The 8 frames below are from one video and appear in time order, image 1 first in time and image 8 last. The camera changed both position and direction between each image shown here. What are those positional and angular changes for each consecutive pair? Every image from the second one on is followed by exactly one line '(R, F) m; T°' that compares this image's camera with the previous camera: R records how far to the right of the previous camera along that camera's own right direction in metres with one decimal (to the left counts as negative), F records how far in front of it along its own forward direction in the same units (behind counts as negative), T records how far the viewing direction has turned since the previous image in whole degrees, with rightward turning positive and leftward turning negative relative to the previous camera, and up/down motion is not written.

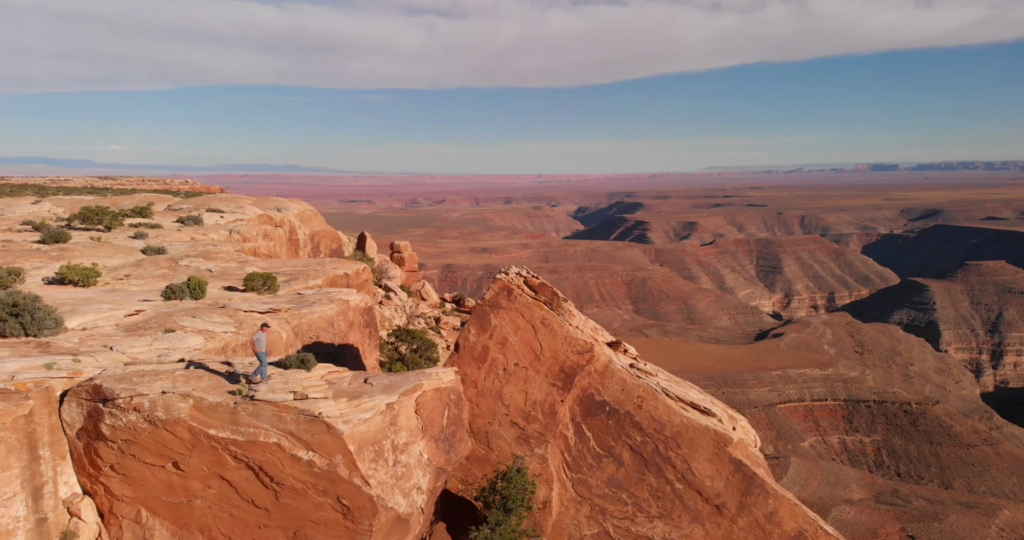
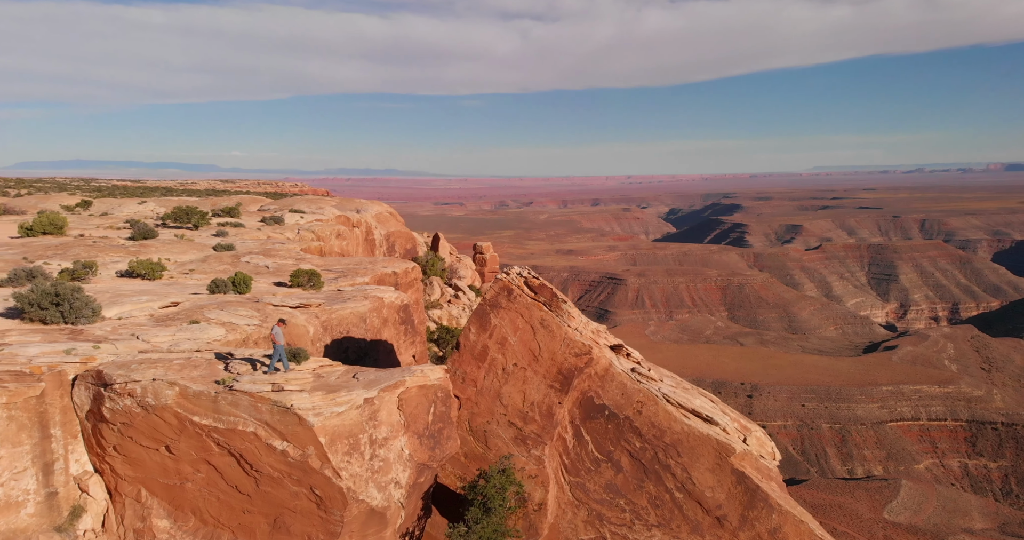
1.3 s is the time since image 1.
(+1.3, +0.2) m; -7°
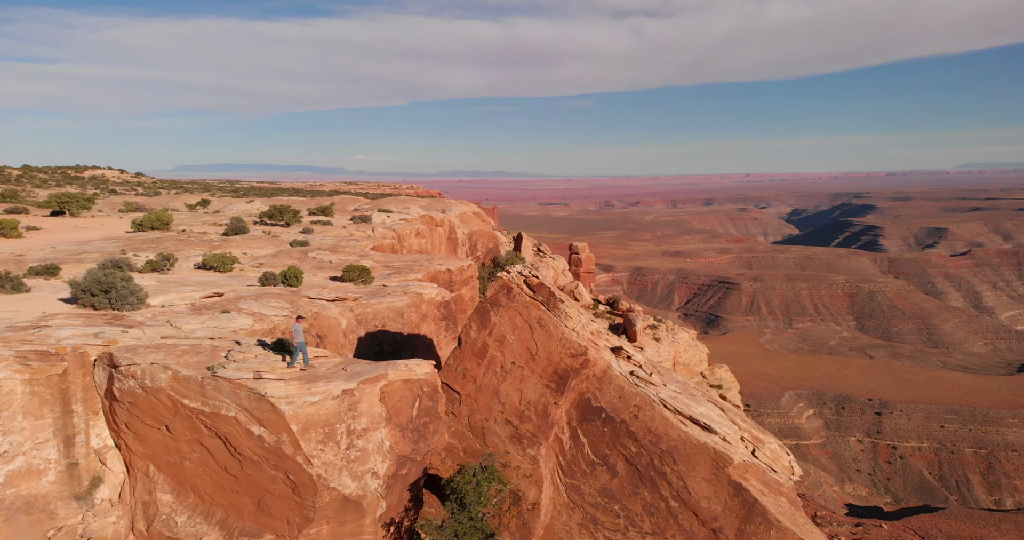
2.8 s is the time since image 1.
(+1.6, +0.2) m; -8°
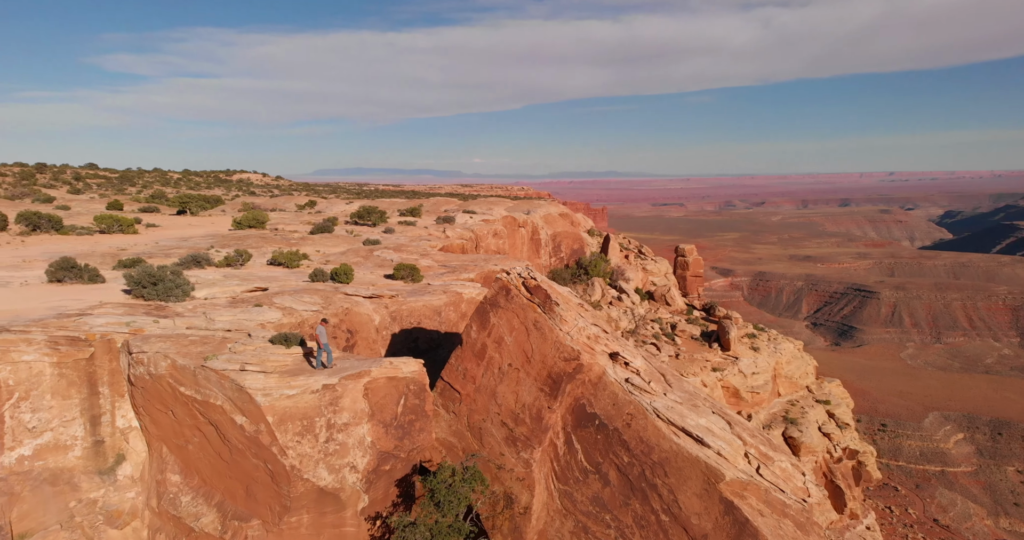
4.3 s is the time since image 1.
(+1.7, +0.2) m; -8°
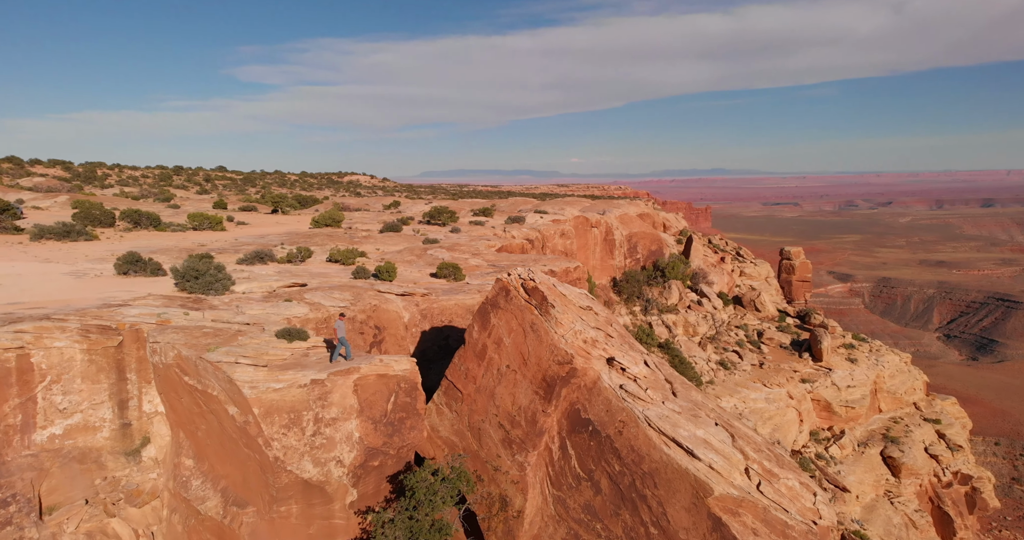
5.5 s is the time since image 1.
(+1.4, +0.2) m; -7°
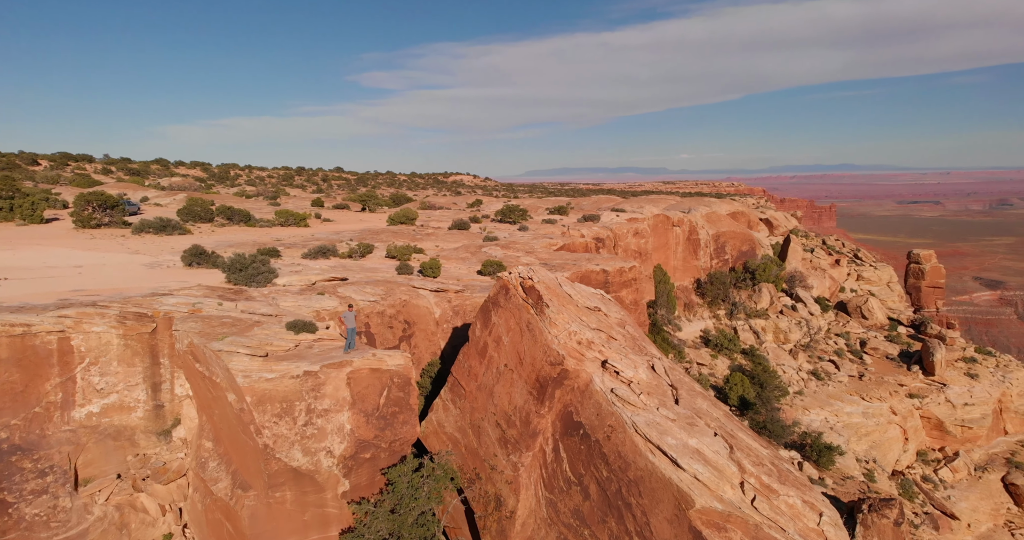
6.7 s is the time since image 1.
(+1.5, +0.2) m; -8°
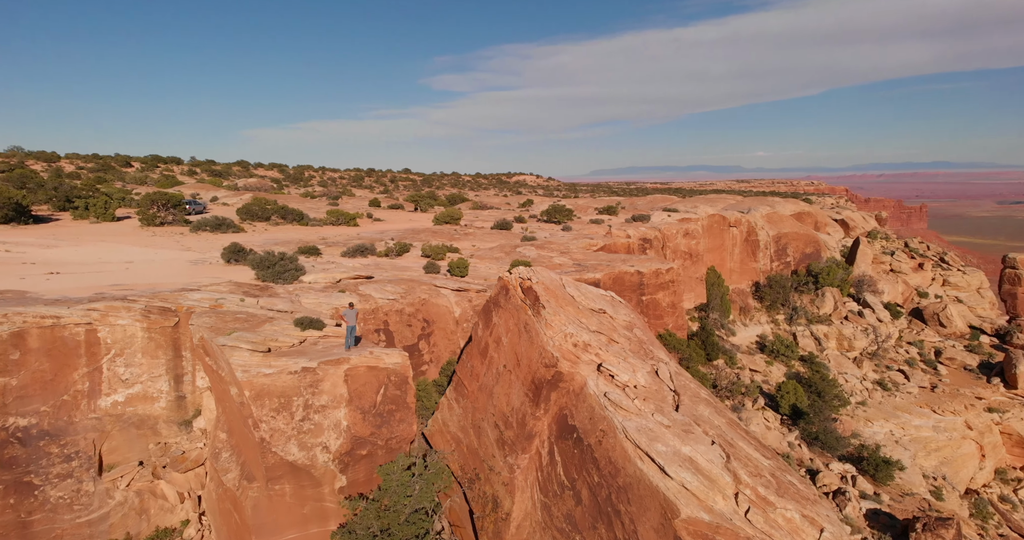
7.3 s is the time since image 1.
(+1.0, +0.1) m; -5°
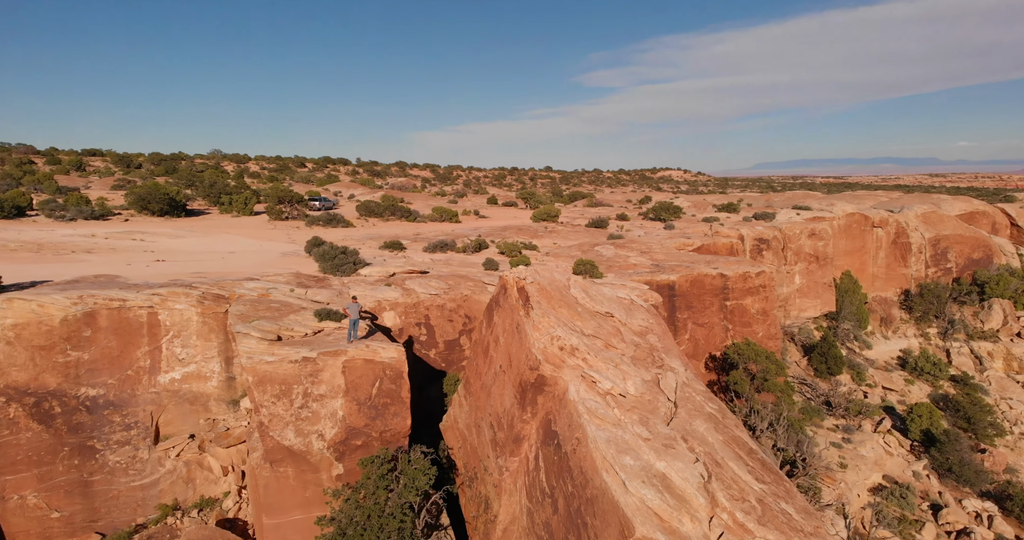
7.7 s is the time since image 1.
(+2.2, +0.4) m; -11°
